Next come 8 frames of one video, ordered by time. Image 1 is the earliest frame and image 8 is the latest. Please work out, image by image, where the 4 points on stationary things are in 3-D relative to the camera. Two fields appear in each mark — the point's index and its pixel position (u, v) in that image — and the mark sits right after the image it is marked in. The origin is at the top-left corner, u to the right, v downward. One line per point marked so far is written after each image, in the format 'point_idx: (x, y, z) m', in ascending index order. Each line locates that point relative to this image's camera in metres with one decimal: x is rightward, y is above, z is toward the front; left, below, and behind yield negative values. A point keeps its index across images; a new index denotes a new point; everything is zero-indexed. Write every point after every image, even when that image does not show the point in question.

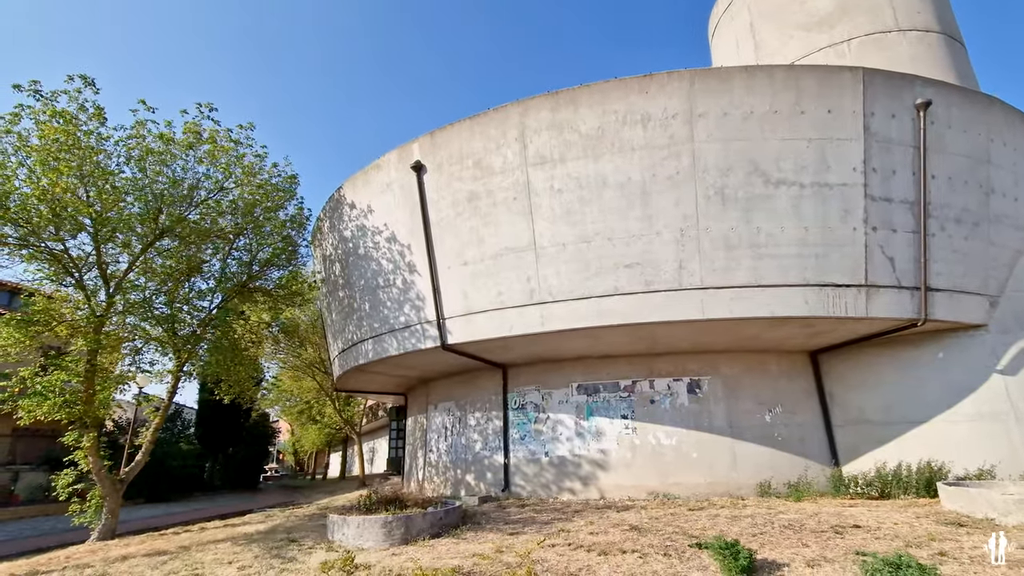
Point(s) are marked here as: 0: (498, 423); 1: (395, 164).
0: (-0.4, -3.9, +15.0) m
1: (-3.2, +3.4, +14.0) m
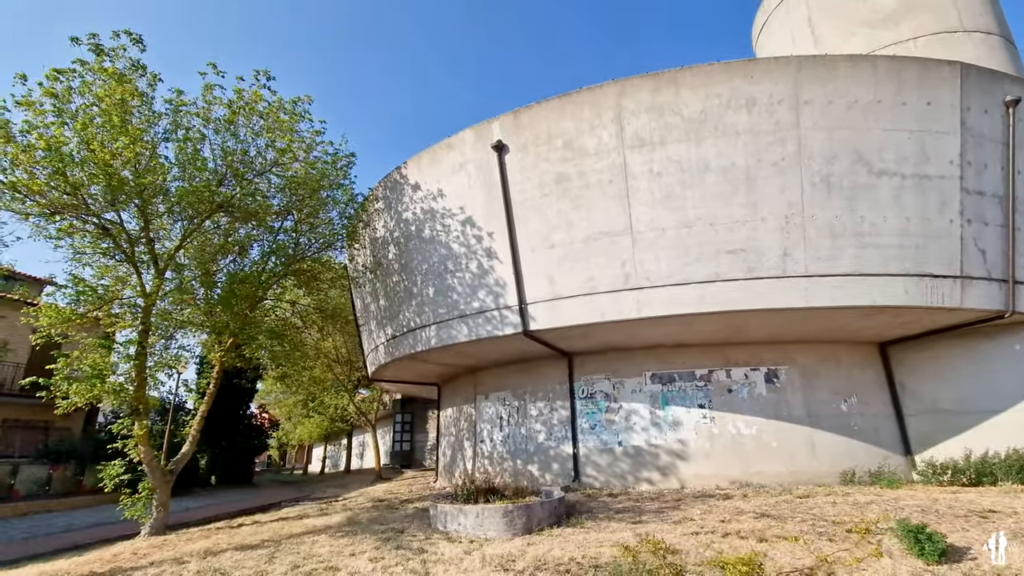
0: (+1.5, -3.5, +14.7) m
1: (-1.1, +3.8, +13.5) m
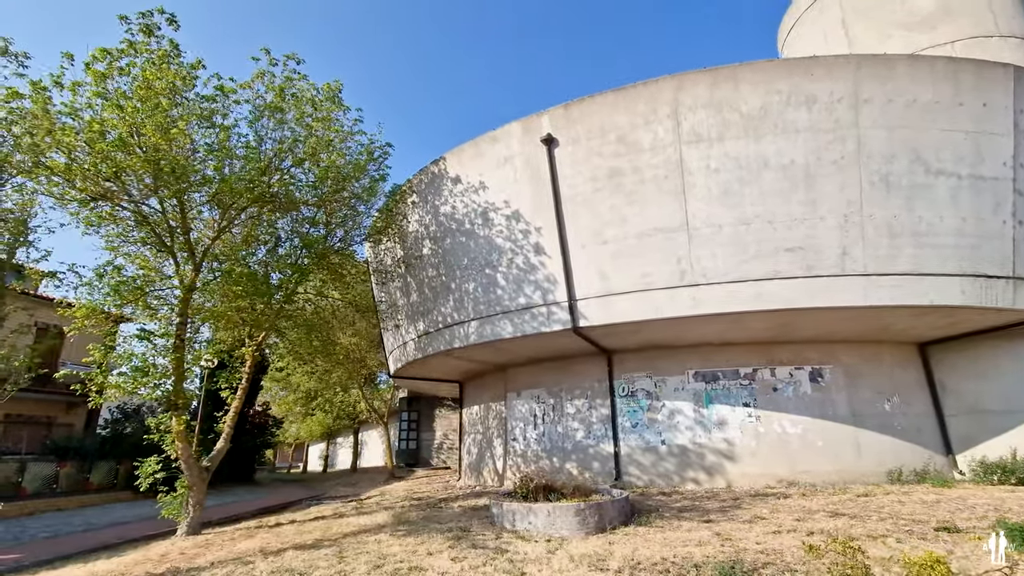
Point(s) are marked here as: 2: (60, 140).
0: (+2.6, -3.5, +14.5) m
1: (+0.1, +3.9, +13.3) m
2: (-9.1, +3.0, +10.5) m
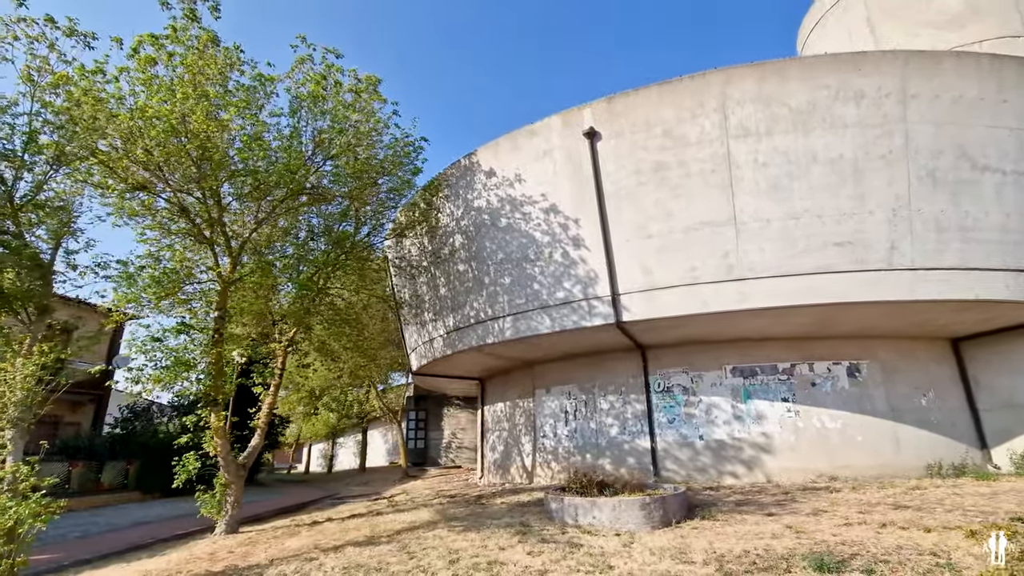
0: (+3.6, -3.3, +14.5) m
1: (+1.2, +4.0, +13.2) m
2: (-8.1, +3.2, +10.2) m
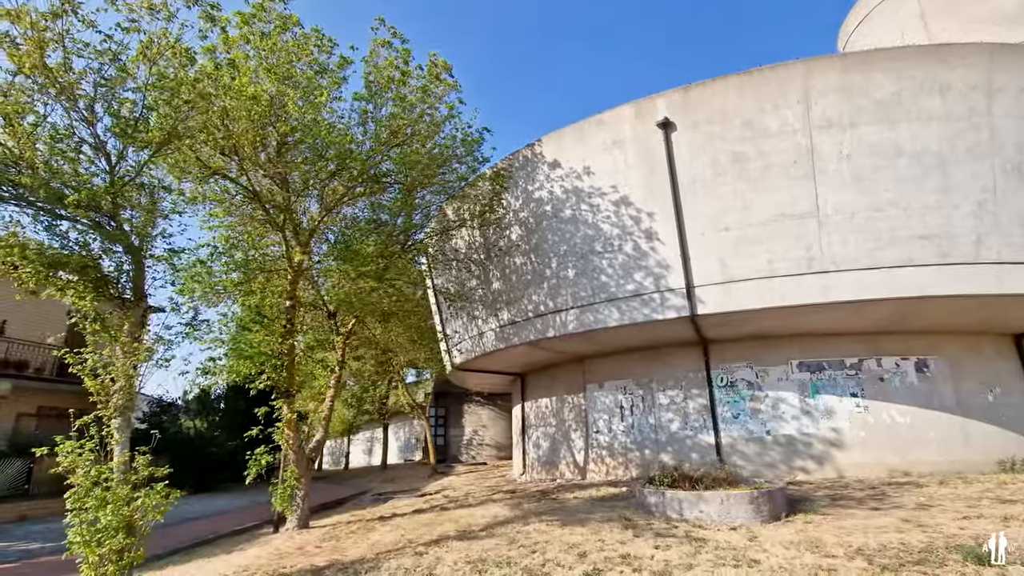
0: (+5.3, -3.2, +14.3) m
1: (+2.9, +4.2, +13.0) m
2: (-6.2, +3.4, +9.9) m
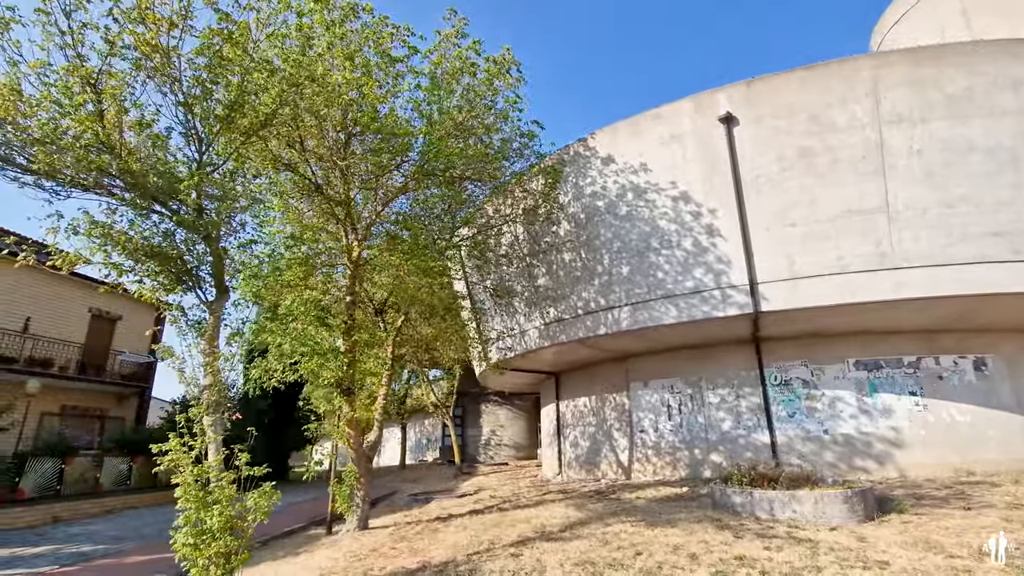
0: (+6.6, -3.1, +14.2) m
1: (+4.4, +4.3, +12.8) m
2: (-4.8, +3.6, +9.6) m
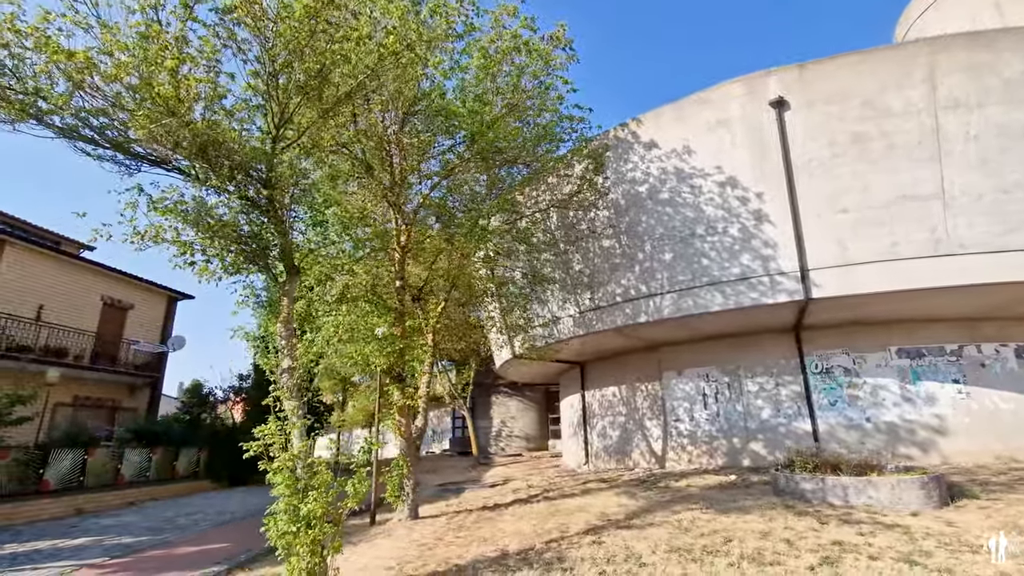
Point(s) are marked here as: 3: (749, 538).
0: (+7.7, -2.8, +14.1) m
1: (+5.5, +4.6, +12.6) m
2: (-3.6, +3.9, +9.2) m
3: (+3.3, -3.5, +7.2) m
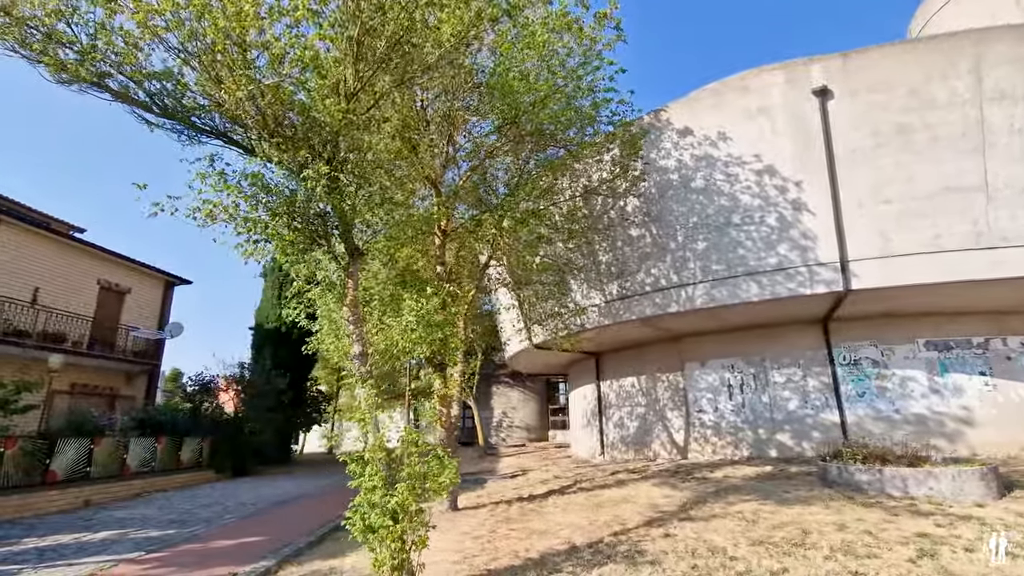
0: (+8.5, -2.5, +14.1) m
1: (+6.4, +4.9, +12.4) m
2: (-2.5, +4.1, +8.7) m
3: (+4.3, -3.3, +7.1) m
